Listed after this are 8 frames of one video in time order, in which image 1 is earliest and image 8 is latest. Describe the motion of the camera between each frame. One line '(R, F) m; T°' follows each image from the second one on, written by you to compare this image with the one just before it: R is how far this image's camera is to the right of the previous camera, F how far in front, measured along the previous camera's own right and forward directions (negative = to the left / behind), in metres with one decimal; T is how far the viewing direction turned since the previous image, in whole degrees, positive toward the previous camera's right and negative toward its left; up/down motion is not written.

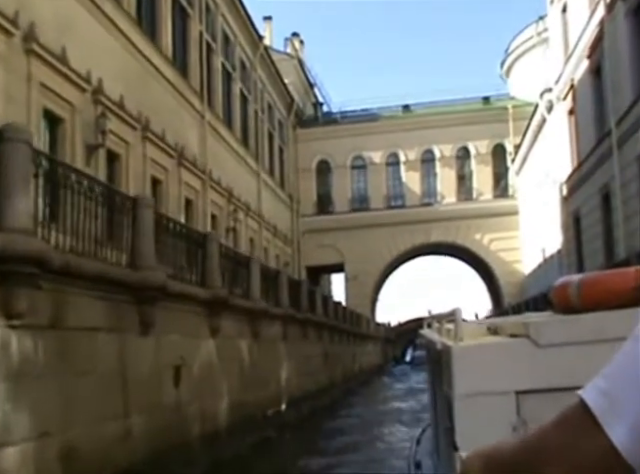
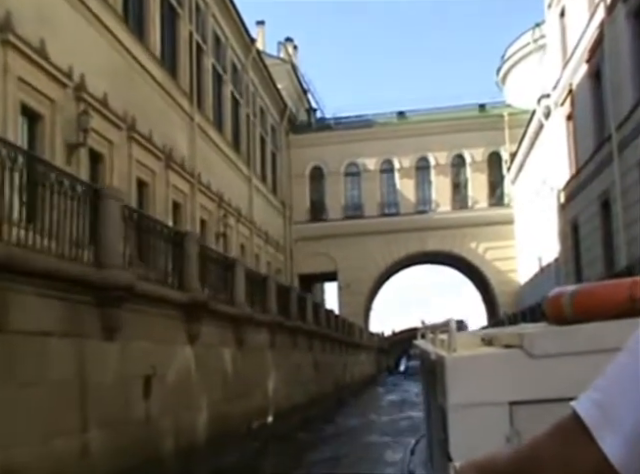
(0.0, +0.5) m; 0°
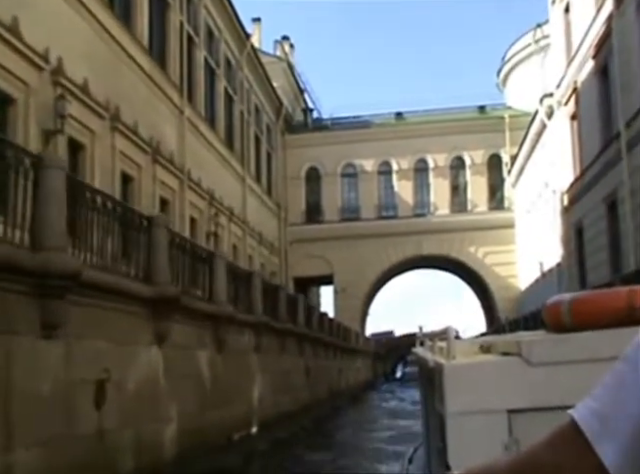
(+0.1, +0.8) m; 0°
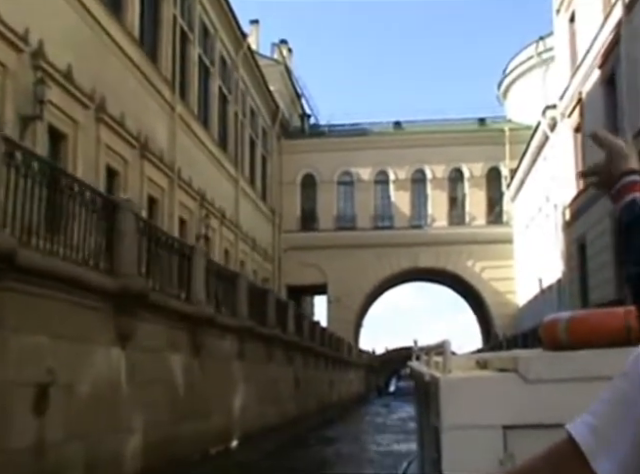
(0.0, +0.7) m; 0°
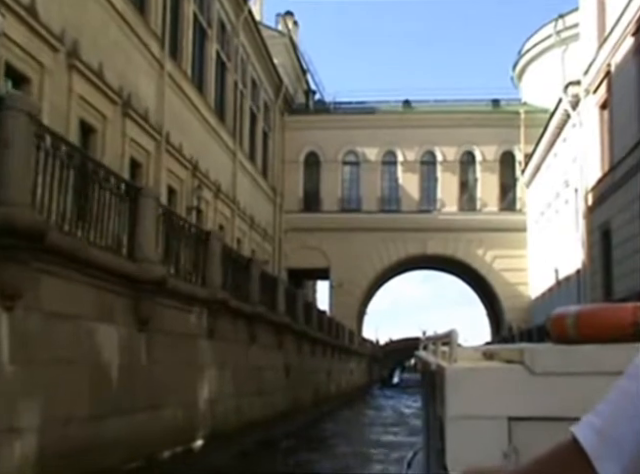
(+0.1, +1.5) m; 0°
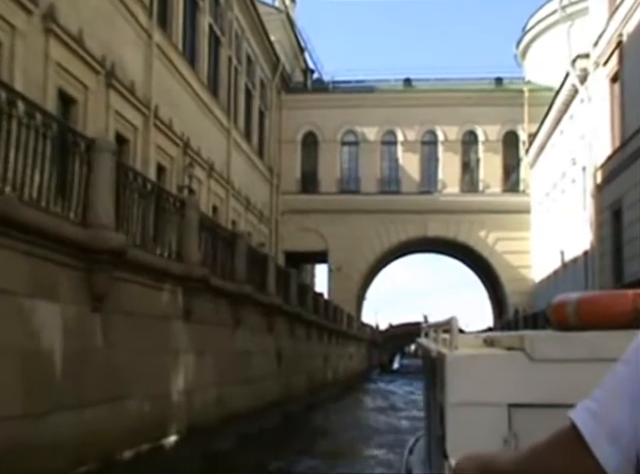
(+0.1, +0.8) m; 0°
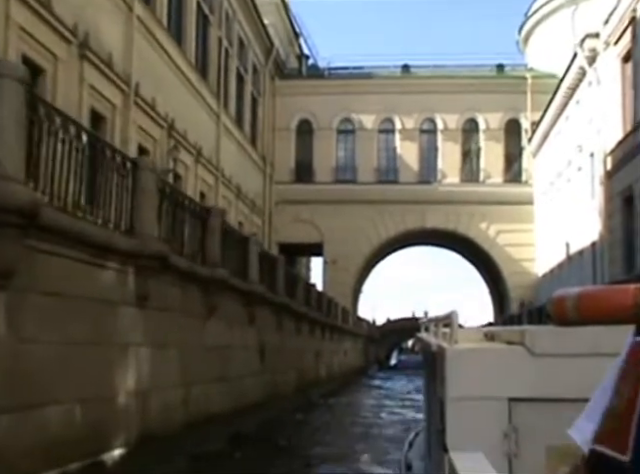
(+0.1, +1.0) m; 0°
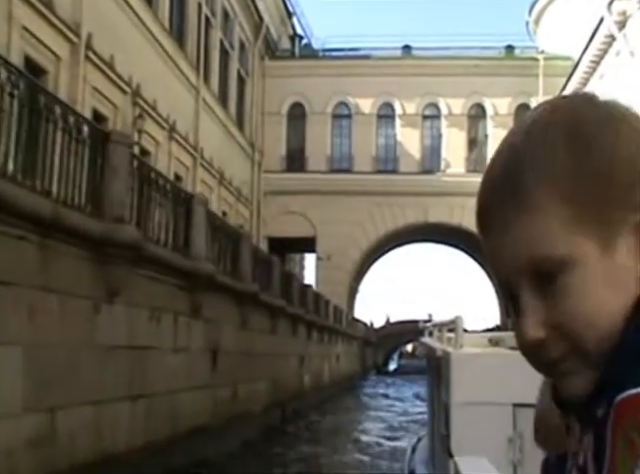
(+0.2, +2.3) m; 0°
